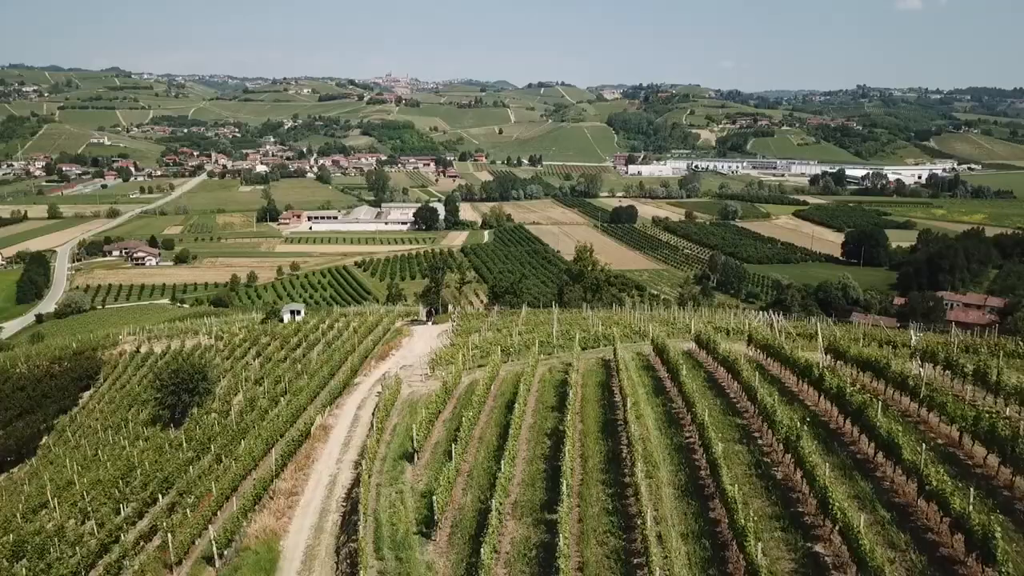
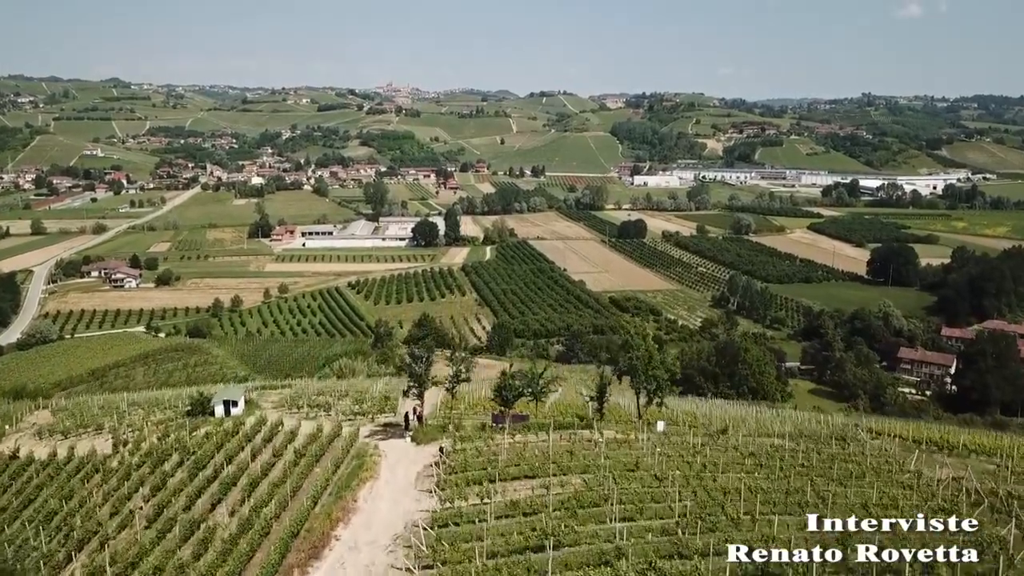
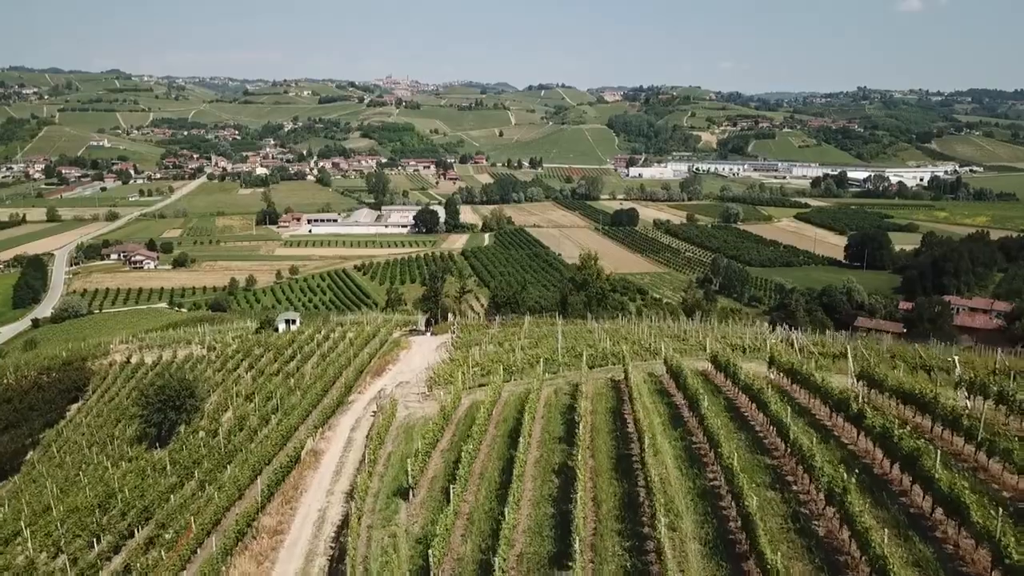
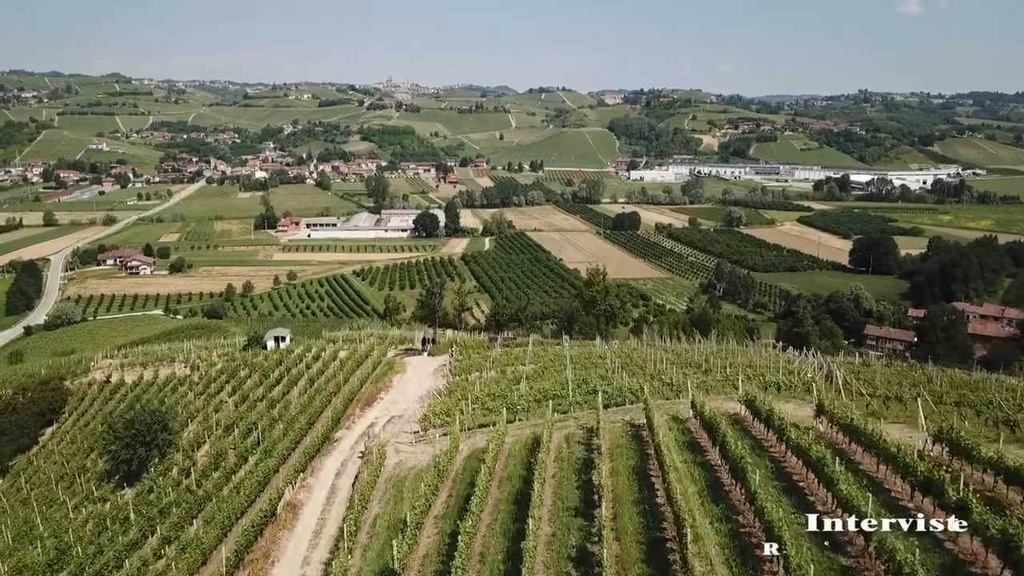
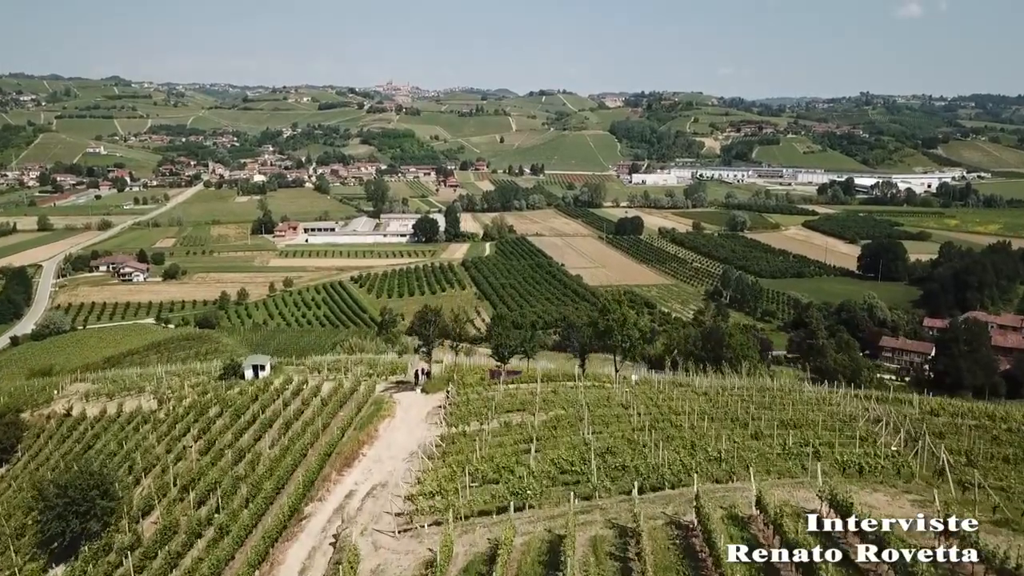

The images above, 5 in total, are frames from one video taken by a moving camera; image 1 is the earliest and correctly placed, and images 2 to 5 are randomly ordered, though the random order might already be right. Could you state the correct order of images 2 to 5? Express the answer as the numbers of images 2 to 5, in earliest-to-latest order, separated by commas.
3, 4, 5, 2
